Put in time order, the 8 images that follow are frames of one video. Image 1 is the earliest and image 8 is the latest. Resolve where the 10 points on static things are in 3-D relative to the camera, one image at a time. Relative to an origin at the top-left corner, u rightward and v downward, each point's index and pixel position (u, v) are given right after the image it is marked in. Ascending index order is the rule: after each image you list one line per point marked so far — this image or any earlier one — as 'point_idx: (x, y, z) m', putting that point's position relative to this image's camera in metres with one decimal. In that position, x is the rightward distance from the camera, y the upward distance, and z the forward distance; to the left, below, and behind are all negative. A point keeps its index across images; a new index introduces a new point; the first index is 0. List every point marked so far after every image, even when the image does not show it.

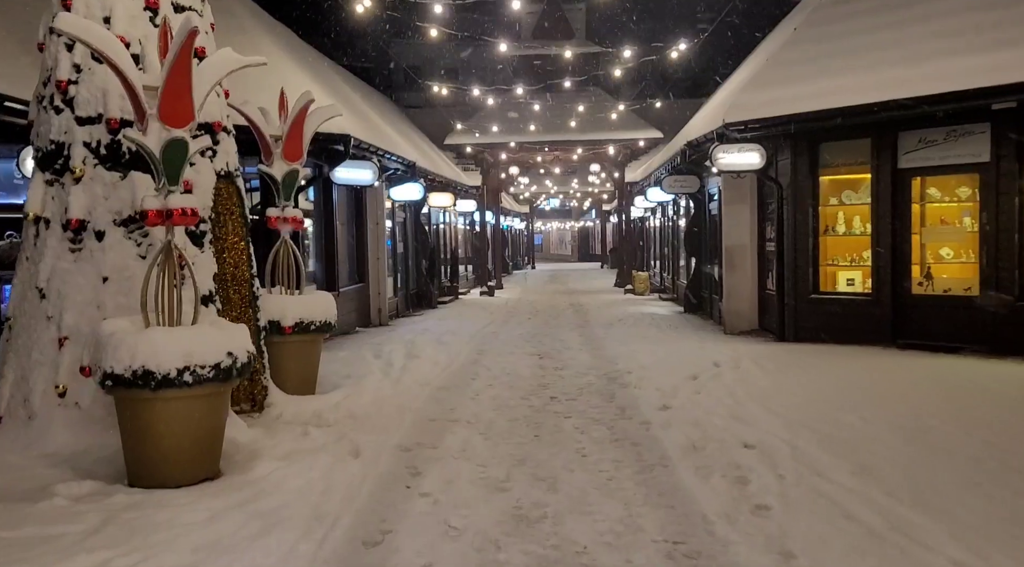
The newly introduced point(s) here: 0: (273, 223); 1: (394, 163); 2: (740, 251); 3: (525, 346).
0: (-2.2, +0.5, +6.9) m
1: (-2.2, +2.2, +14.1) m
2: (+3.6, +0.5, +11.9) m
3: (+0.2, -0.9, +10.7) m
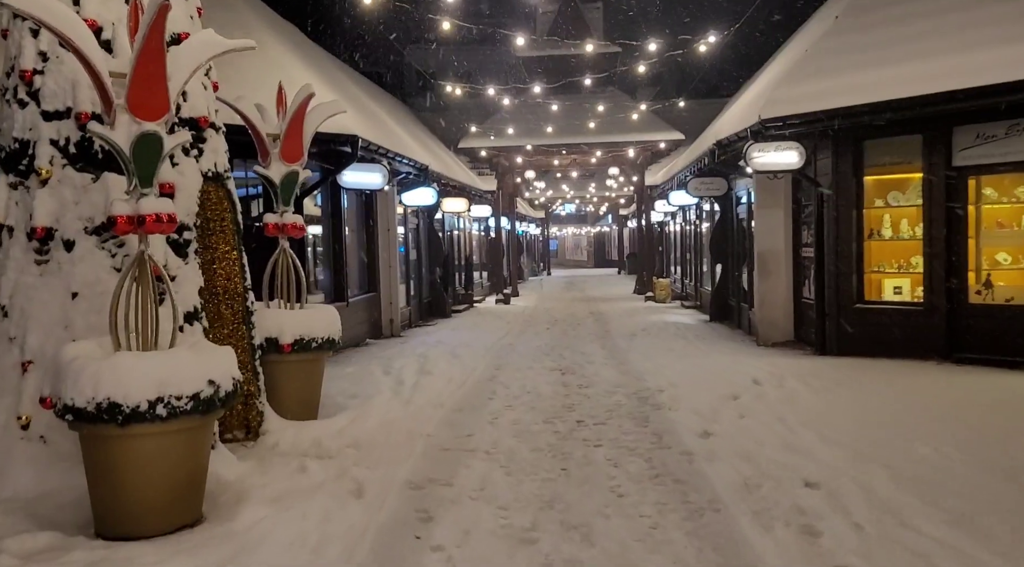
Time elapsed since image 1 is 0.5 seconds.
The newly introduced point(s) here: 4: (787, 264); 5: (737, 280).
0: (-2.0, +0.4, +6.3) m
1: (-1.9, +2.1, +13.5) m
2: (+3.8, +0.4, +11.2) m
3: (+0.4, -1.0, +10.0) m
4: (+4.0, +0.3, +11.2) m
5: (+4.3, +0.1, +14.7) m
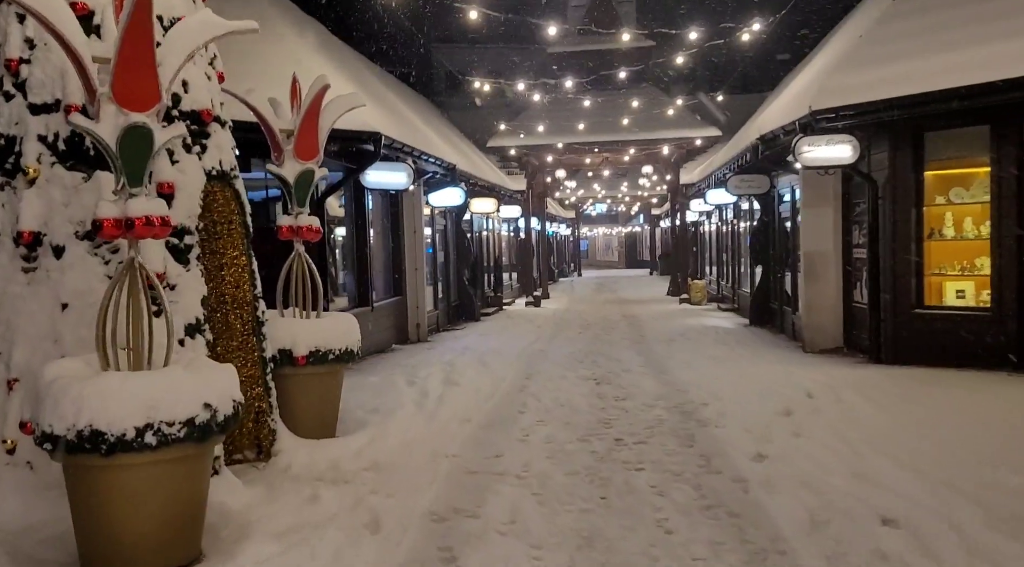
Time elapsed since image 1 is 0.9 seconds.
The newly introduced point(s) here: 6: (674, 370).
0: (-1.8, +0.4, +5.9) m
1: (-1.3, +2.0, +13.1) m
2: (+4.3, +0.4, +10.5) m
3: (+0.8, -1.1, +9.5) m
4: (+4.5, +0.2, +10.5) m
5: (+4.9, 0.0, +14.1) m
6: (+1.9, -1.0, +9.1) m
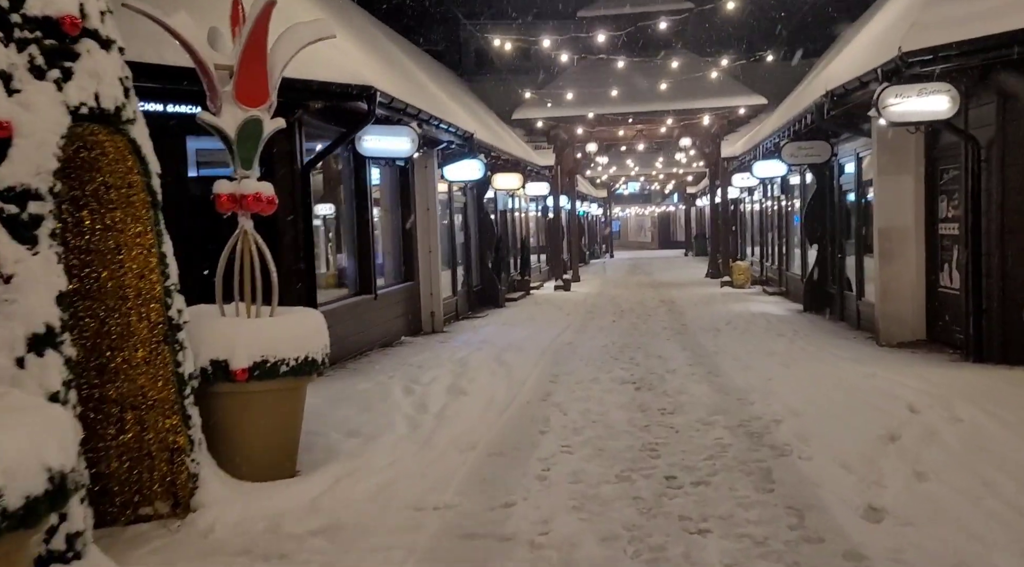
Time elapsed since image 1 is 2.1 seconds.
0: (-1.7, +0.5, +4.4) m
1: (-1.0, +2.3, +11.6) m
2: (+4.5, +0.6, +8.8) m
3: (+1.1, -0.9, +8.0) m
4: (+4.7, +0.4, +8.8) m
5: (+5.3, +0.3, +12.4) m
6: (+2.2, -0.9, +7.5) m
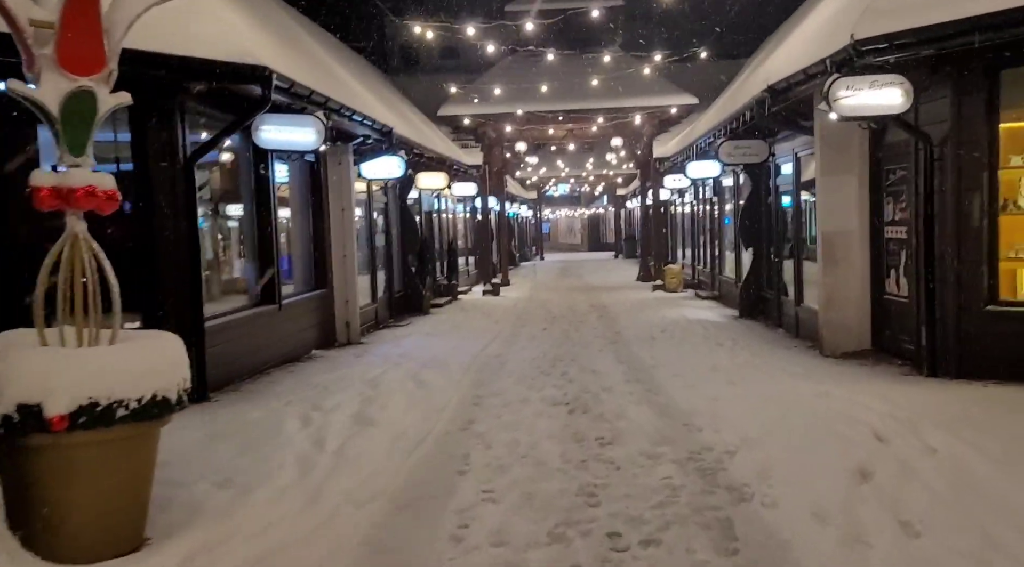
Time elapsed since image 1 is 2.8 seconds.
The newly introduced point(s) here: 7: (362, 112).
0: (-2.1, +0.4, +3.4) m
1: (-2.1, +2.2, +10.6) m
2: (+3.7, +0.5, +8.4) m
3: (+0.3, -1.0, +7.2) m
4: (+3.9, +0.4, +8.3) m
5: (+4.1, +0.2, +11.9) m
6: (+1.4, -0.9, +6.8) m
7: (-2.0, +2.3, +10.1) m
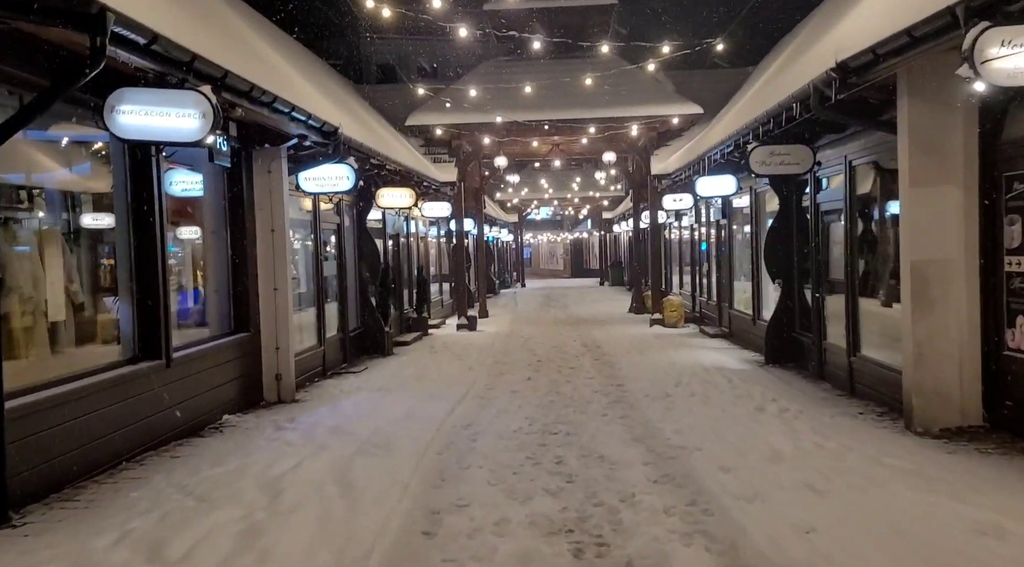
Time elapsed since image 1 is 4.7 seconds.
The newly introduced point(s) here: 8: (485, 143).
0: (-2.2, +0.2, +1.0) m
1: (-2.3, +1.7, +8.3) m
2: (+3.5, +0.1, +6.1) m
3: (+0.1, -1.3, +4.8) m
4: (+3.7, 0.0, +6.1) m
5: (+3.9, -0.3, +9.7) m
6: (+1.3, -1.3, +4.5) m
7: (-2.2, +1.8, +7.8) m
8: (-0.6, +3.2, +17.2) m
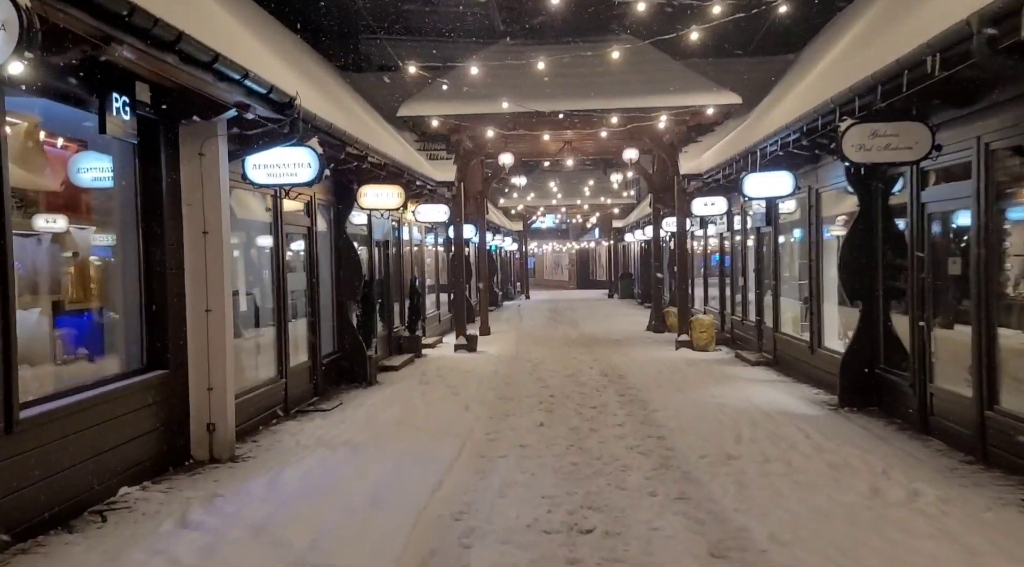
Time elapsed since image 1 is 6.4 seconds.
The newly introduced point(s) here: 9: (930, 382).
0: (-2.1, +0.1, -1.2) m
1: (-2.2, +1.6, +6.1) m
2: (+3.6, -0.1, +3.9) m
3: (+0.2, -1.5, +2.6) m
4: (+3.8, -0.2, +3.9) m
5: (+3.9, -0.5, +7.5) m
6: (+1.3, -1.4, +2.3) m
7: (-2.1, +1.7, +5.6) m
8: (-0.5, +2.9, +15.0) m
9: (+4.0, -0.9, +7.2) m
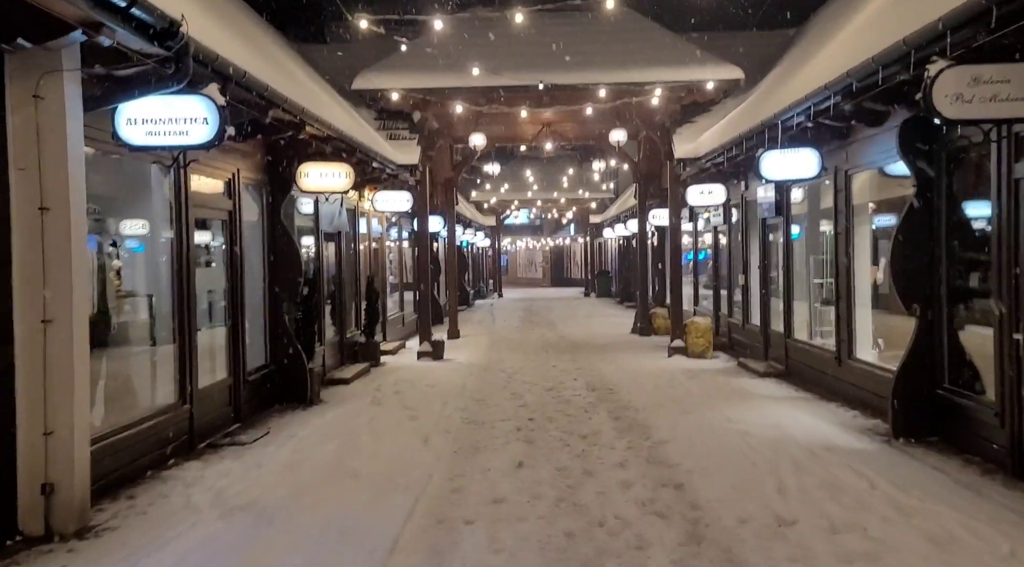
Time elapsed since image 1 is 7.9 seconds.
0: (-2.0, +0.1, -3.1) m
1: (-2.4, +1.6, +4.2) m
2: (+3.5, -0.1, +2.2) m
3: (+0.1, -1.5, +0.8) m
4: (+3.7, -0.2, +2.2) m
5: (+3.7, -0.5, +5.8) m
6: (+1.3, -1.5, +0.5) m
7: (-2.3, +1.7, +3.7) m
8: (-1.0, +2.9, +13.2) m
9: (+3.8, -0.9, +5.5) m
